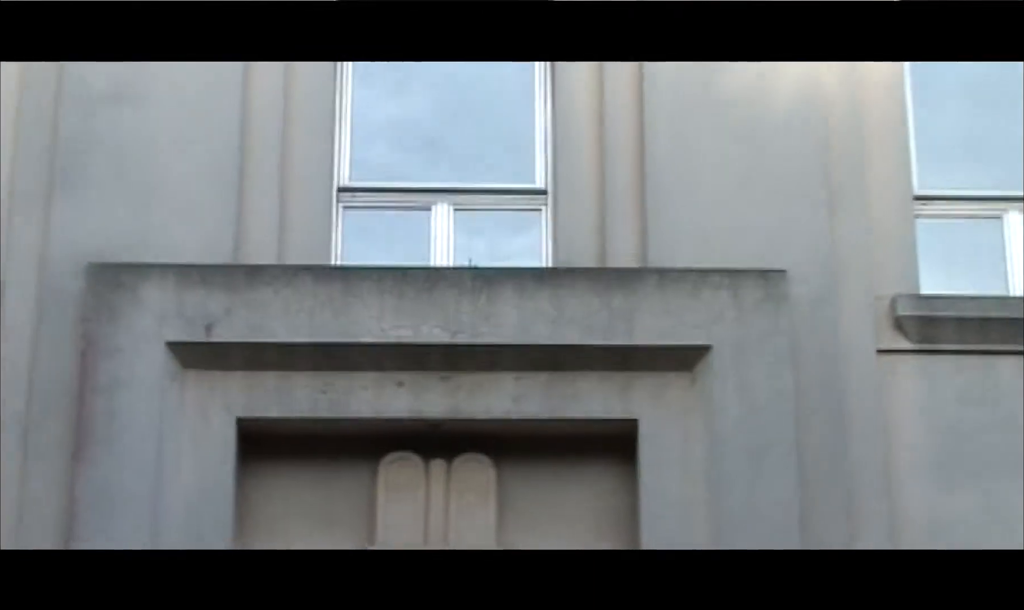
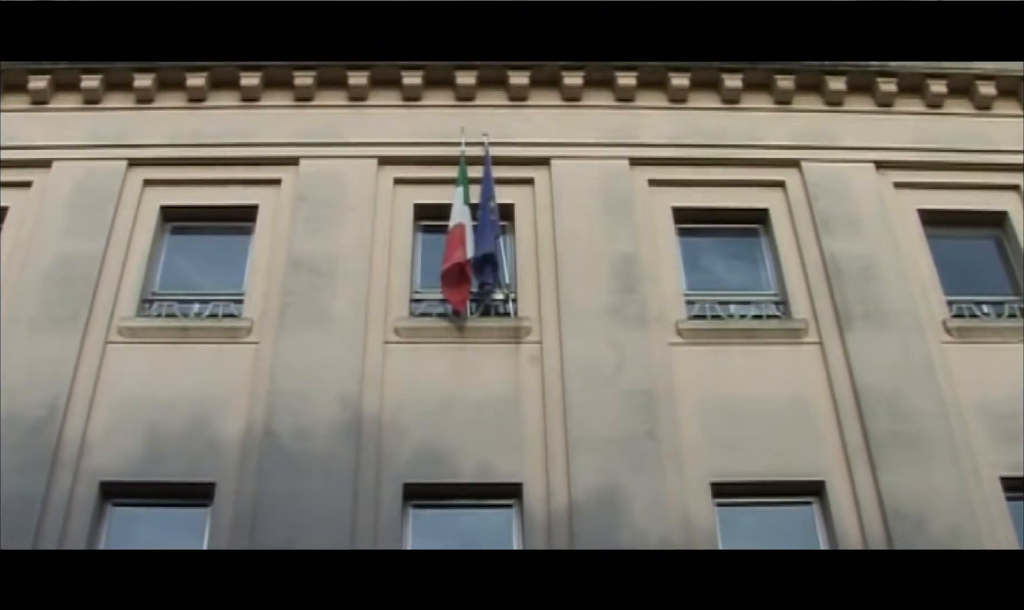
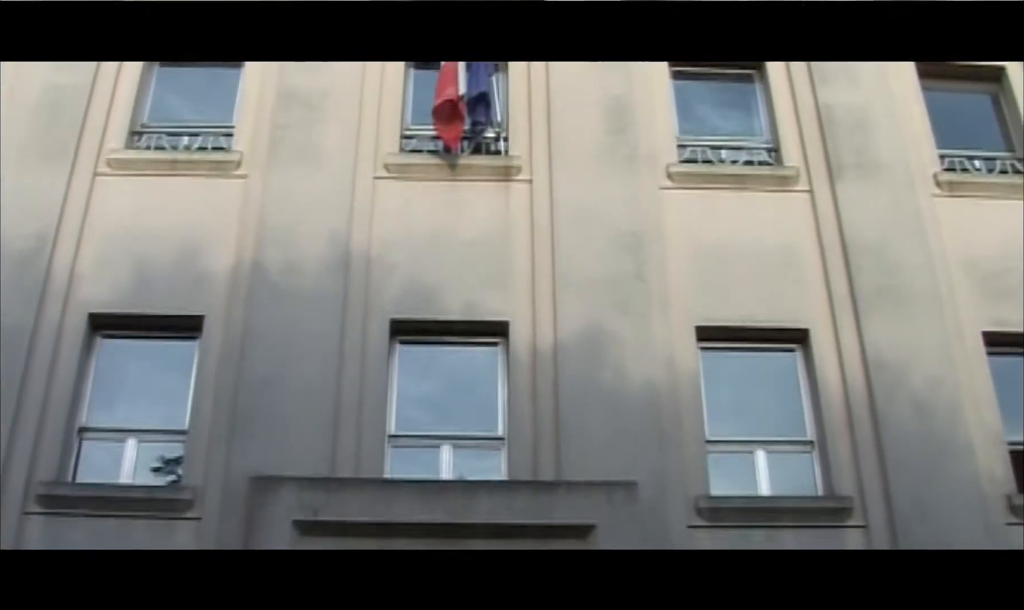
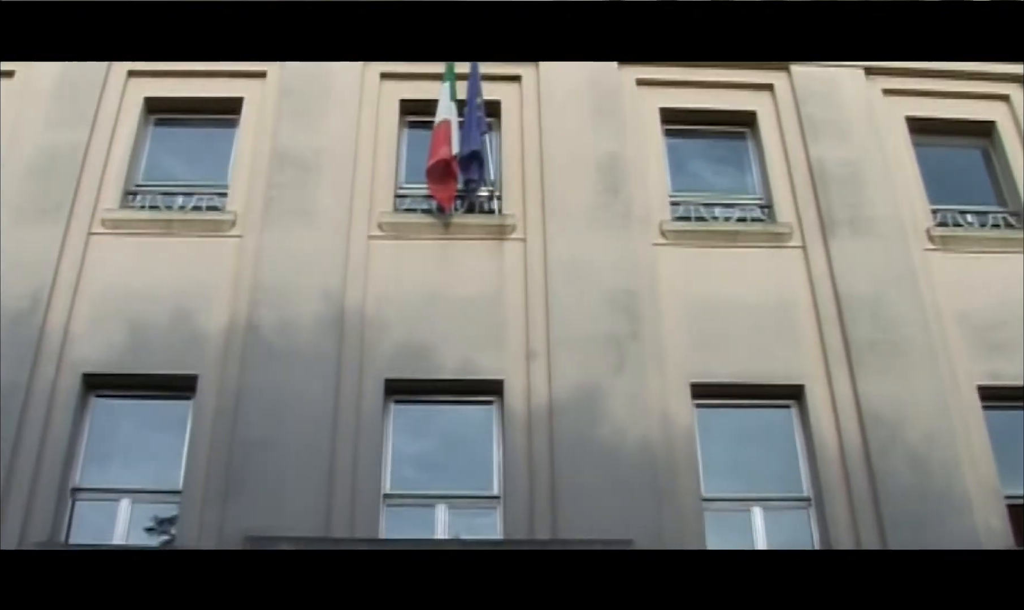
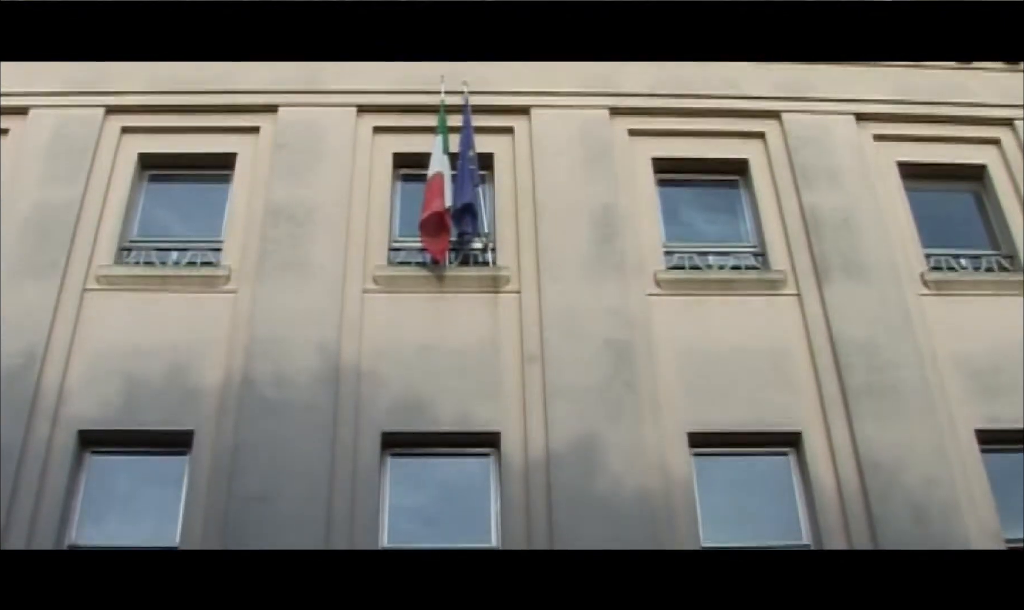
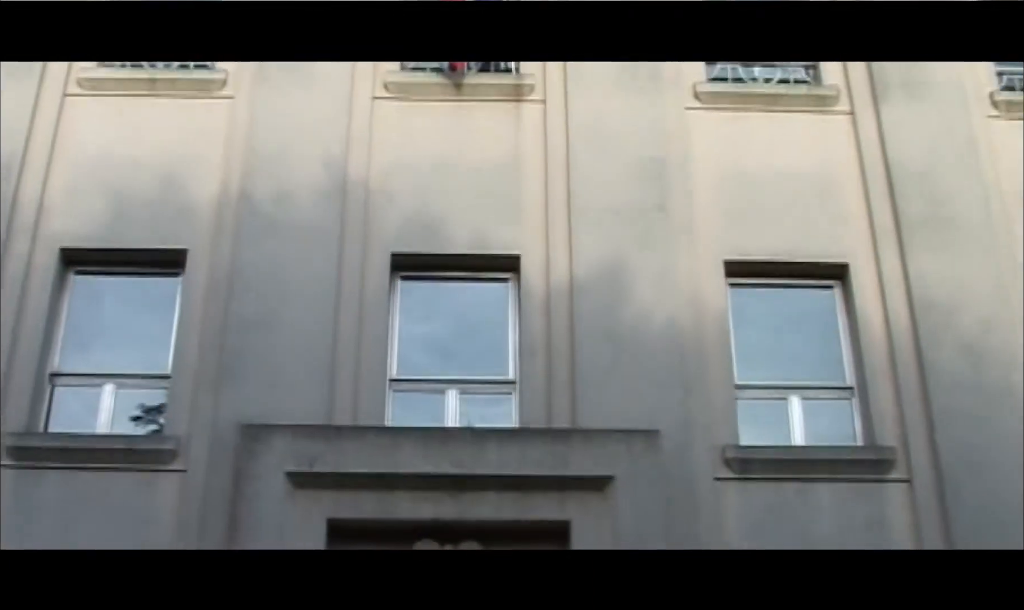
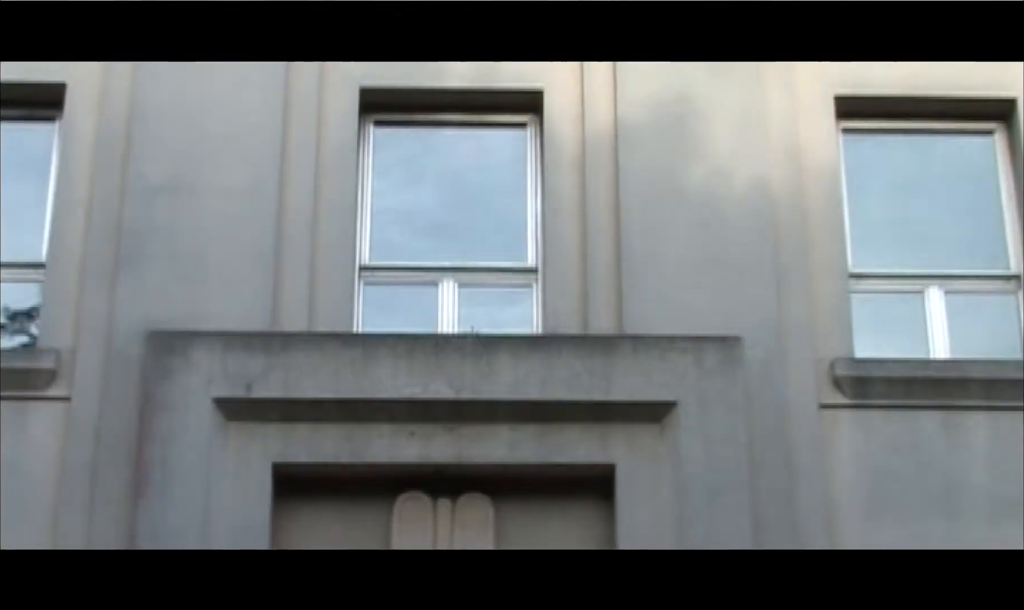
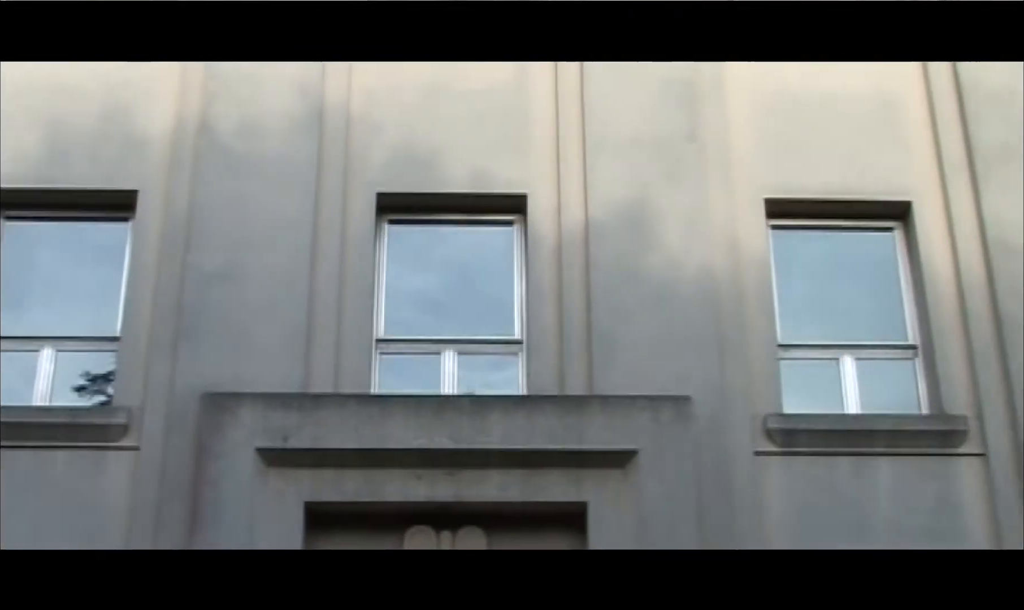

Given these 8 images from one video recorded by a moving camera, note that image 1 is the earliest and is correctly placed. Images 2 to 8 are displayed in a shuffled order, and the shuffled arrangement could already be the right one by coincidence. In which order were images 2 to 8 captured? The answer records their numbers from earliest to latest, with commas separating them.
7, 8, 6, 3, 4, 5, 2
